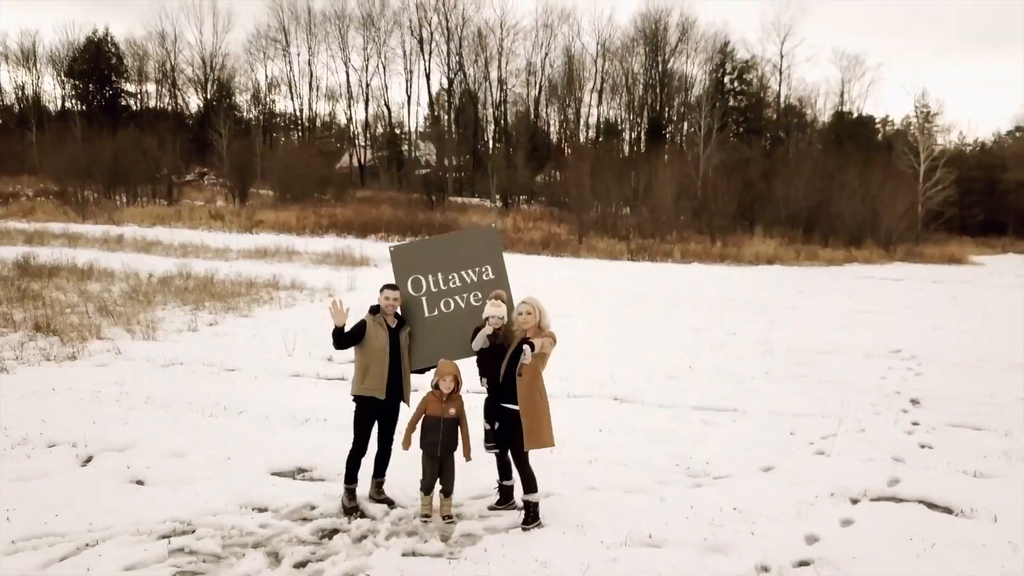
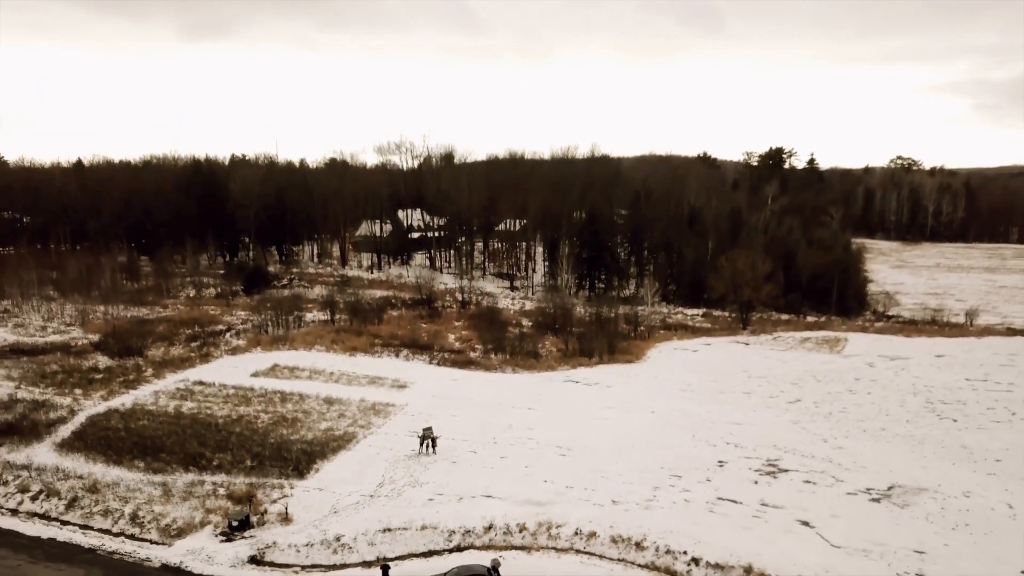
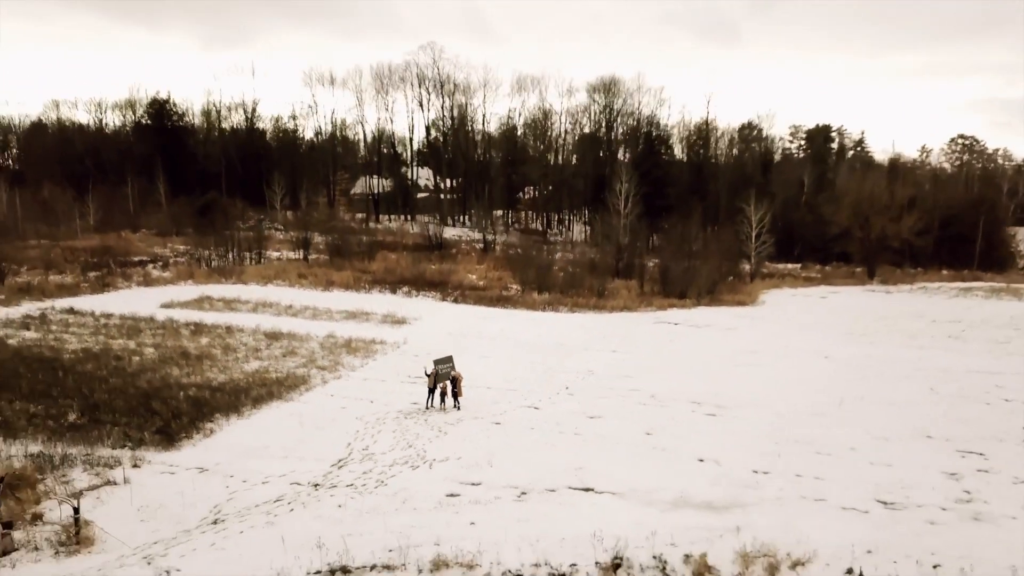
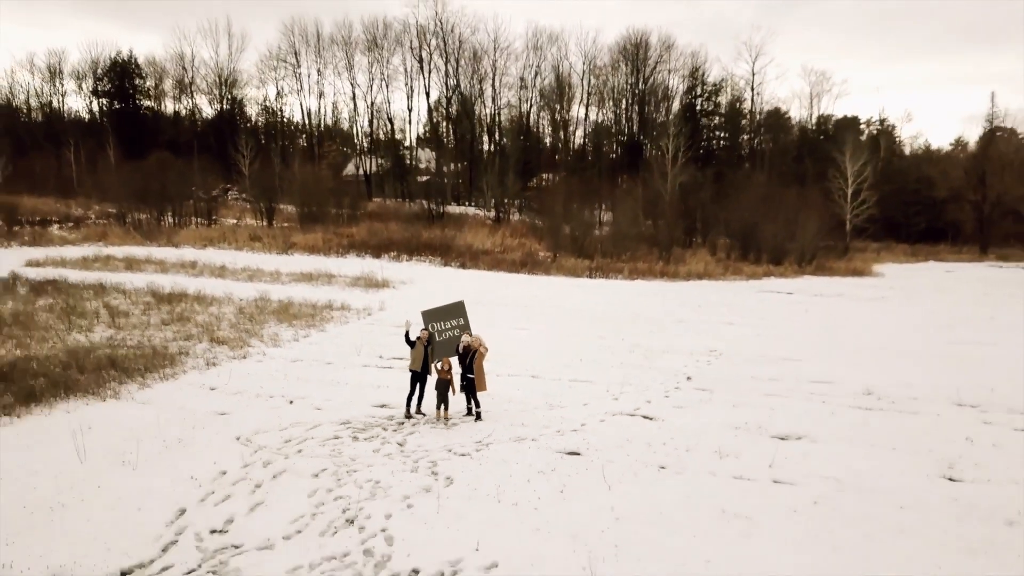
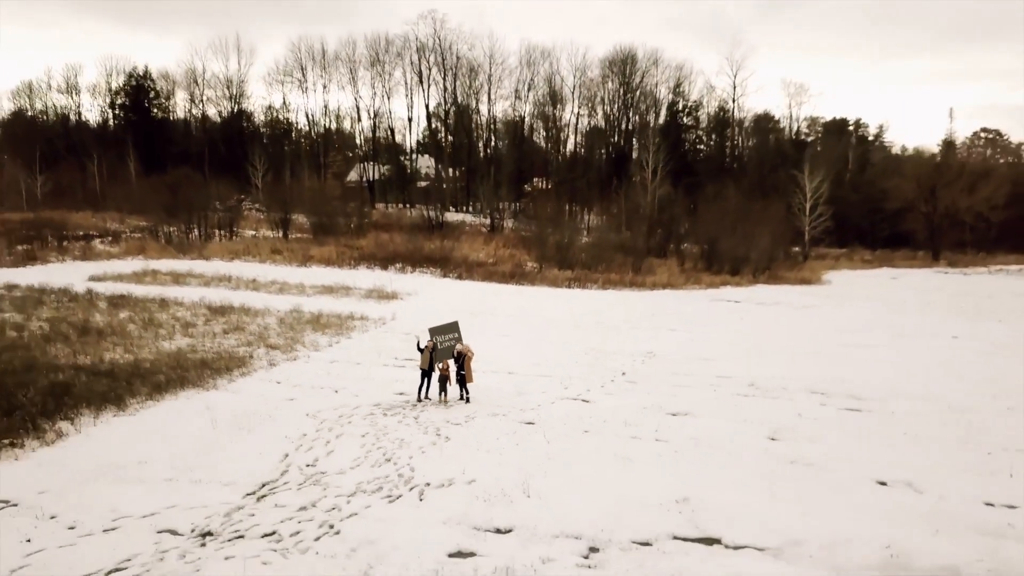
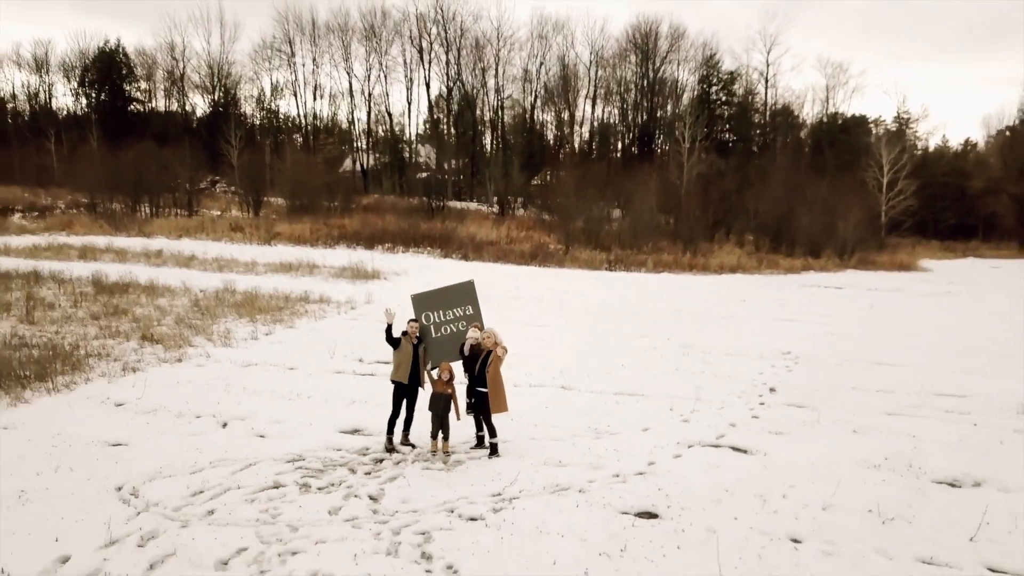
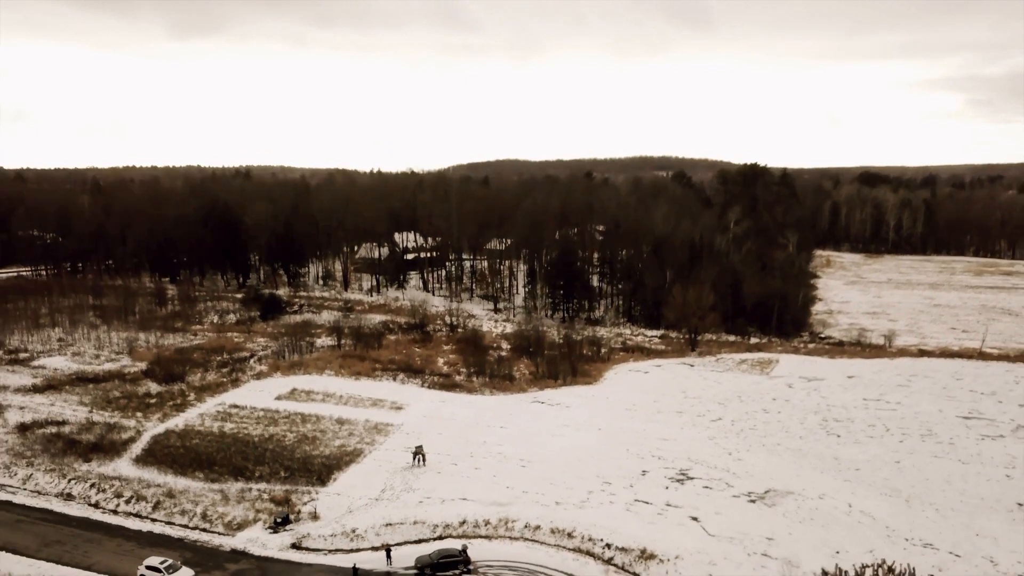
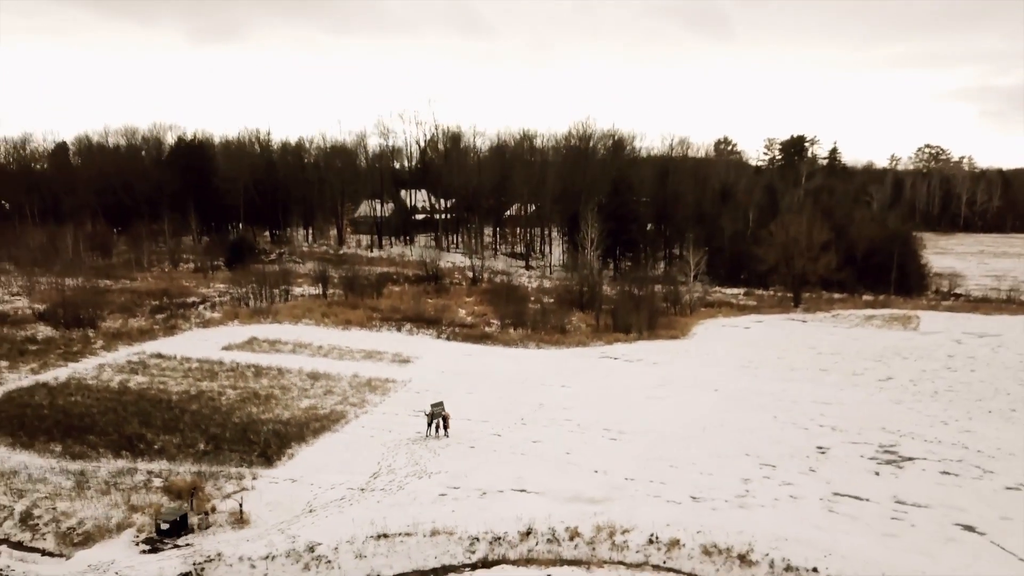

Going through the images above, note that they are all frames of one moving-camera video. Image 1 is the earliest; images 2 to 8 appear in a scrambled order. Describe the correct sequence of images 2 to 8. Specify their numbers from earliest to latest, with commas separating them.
6, 4, 5, 3, 8, 2, 7
